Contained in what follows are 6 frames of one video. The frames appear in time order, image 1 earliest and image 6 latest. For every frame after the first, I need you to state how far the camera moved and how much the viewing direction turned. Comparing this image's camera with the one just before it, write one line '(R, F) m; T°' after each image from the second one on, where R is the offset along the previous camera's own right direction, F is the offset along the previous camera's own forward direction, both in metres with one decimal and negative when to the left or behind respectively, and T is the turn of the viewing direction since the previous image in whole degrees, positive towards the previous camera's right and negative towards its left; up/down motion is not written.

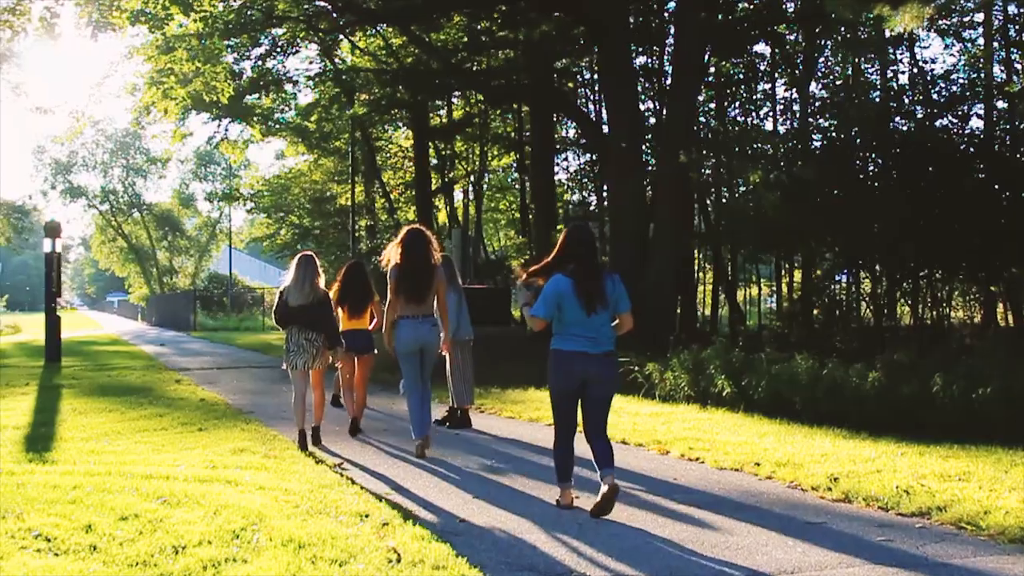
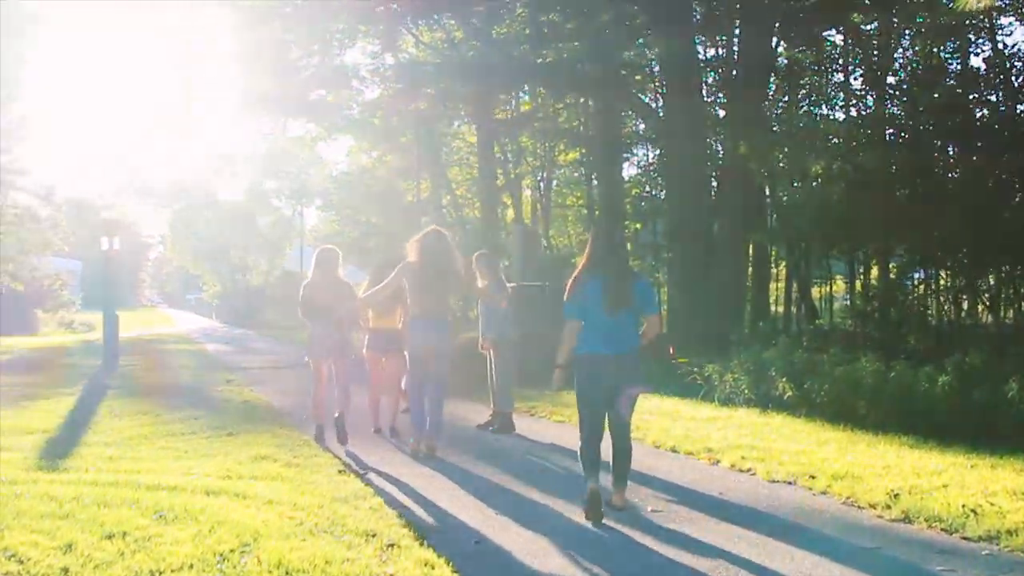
(+0.3, +0.5) m; -4°
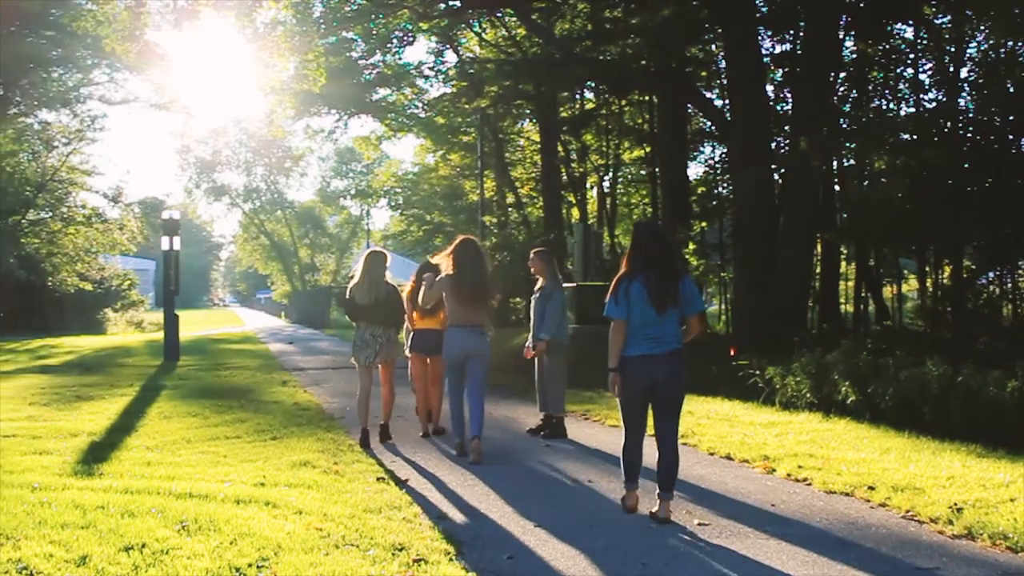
(+0.2, +0.3) m; -3°
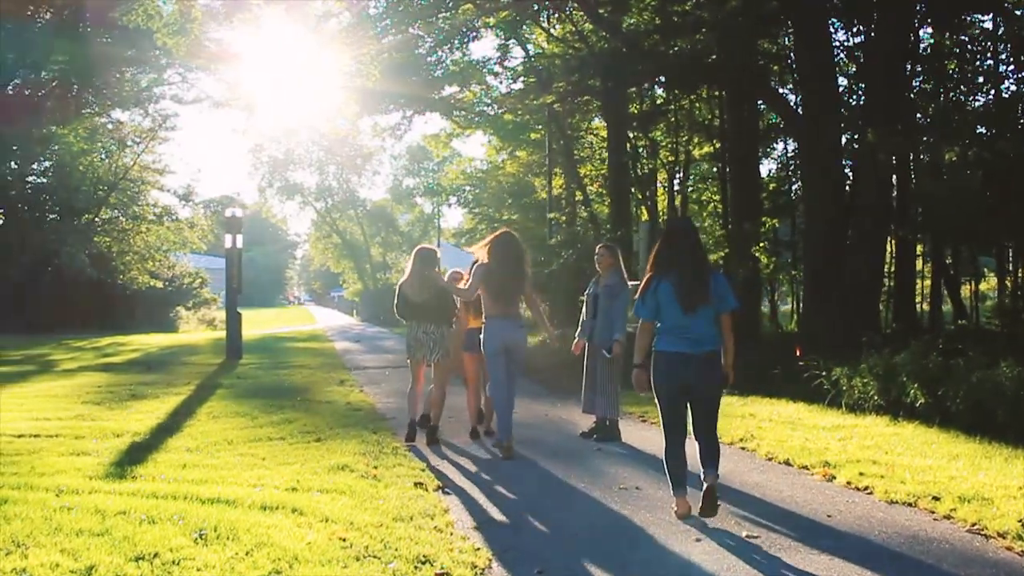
(+0.2, +0.3) m; -4°
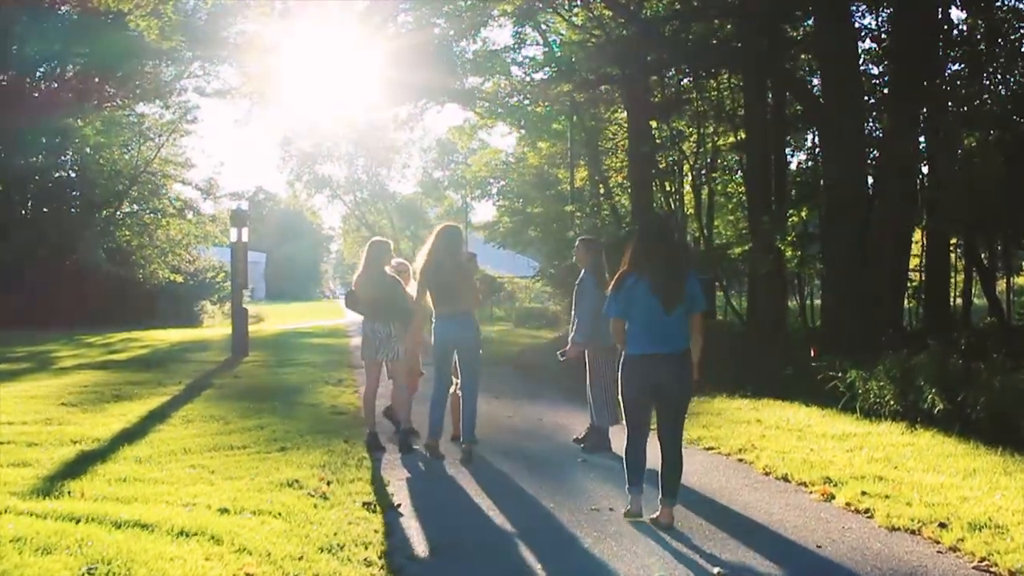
(+0.4, +0.6) m; -2°
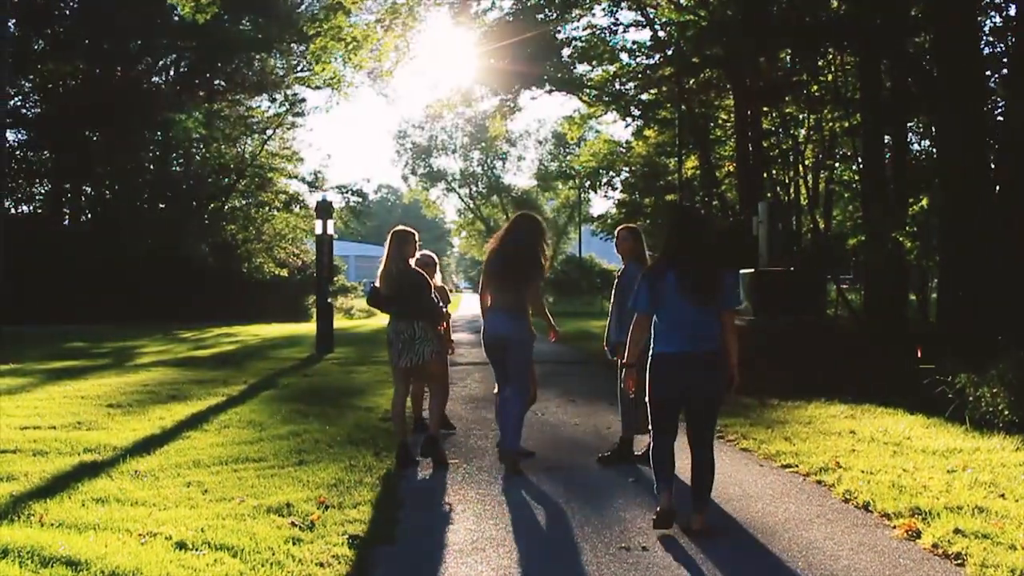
(+0.6, +1.0) m; -6°
